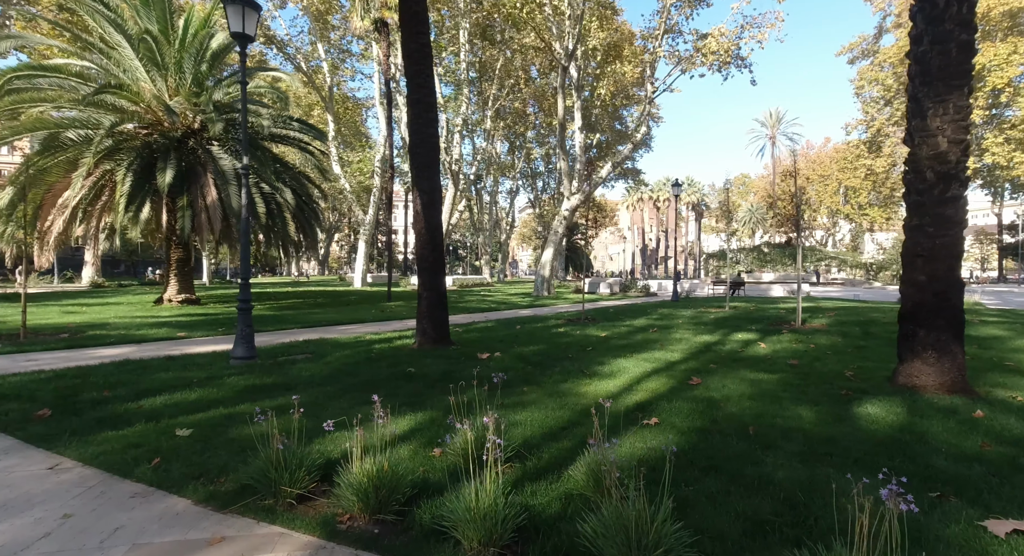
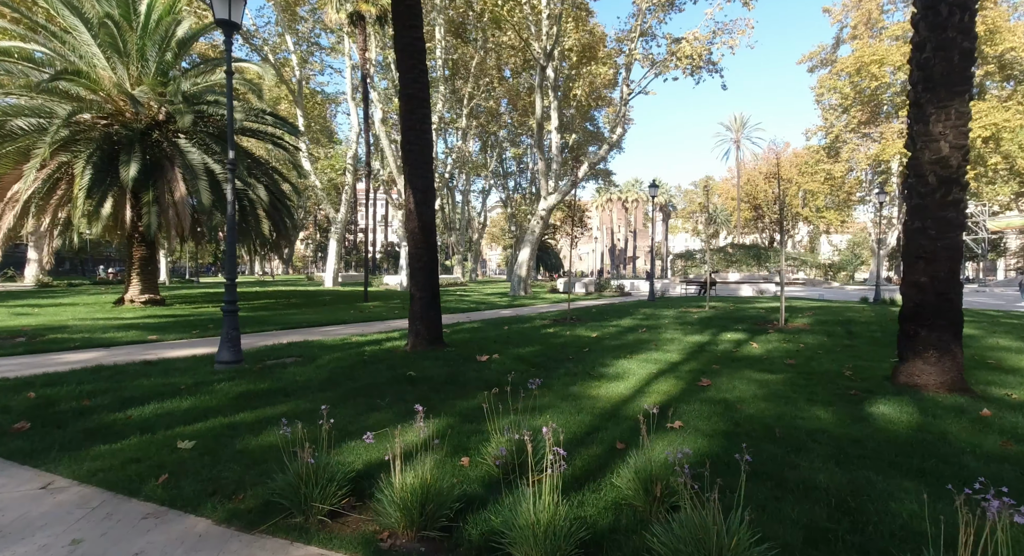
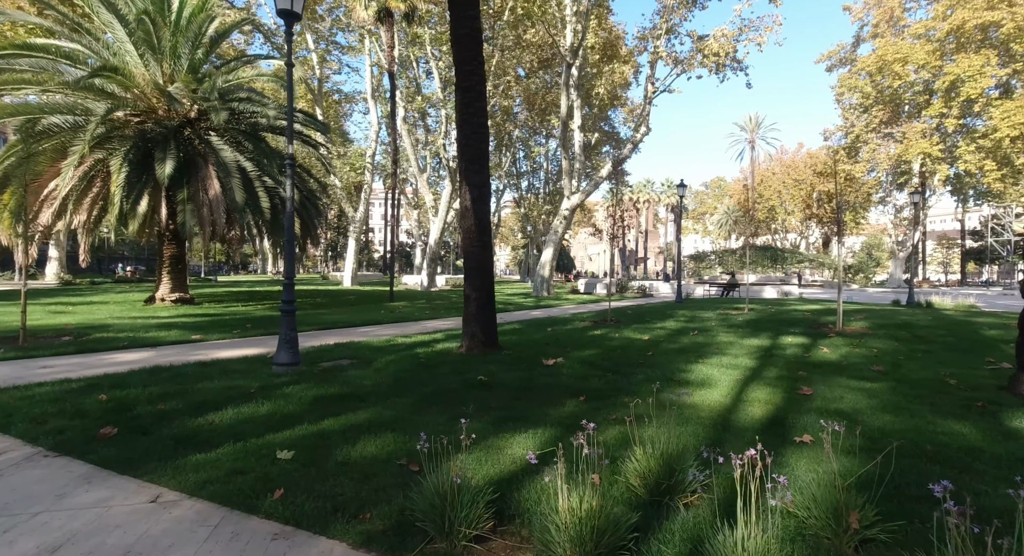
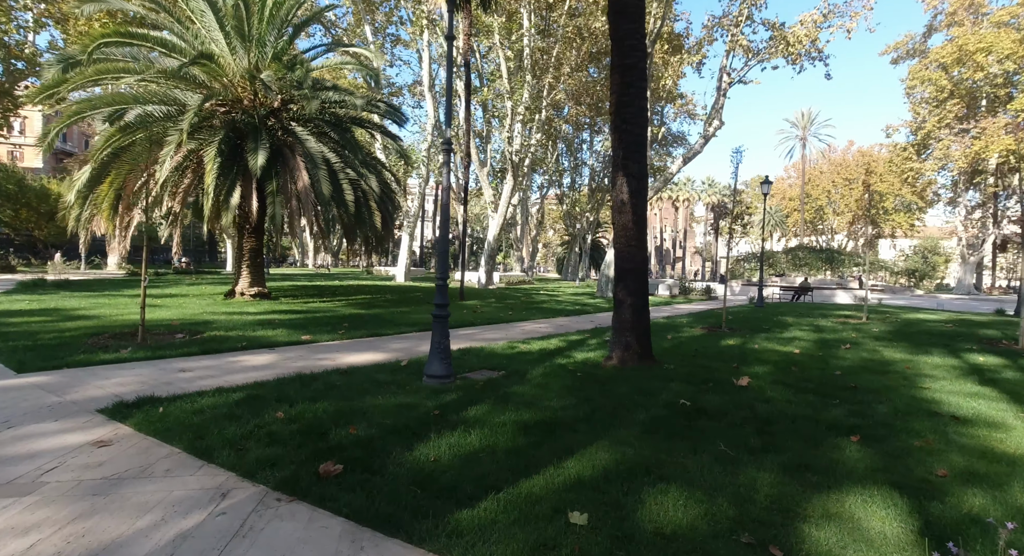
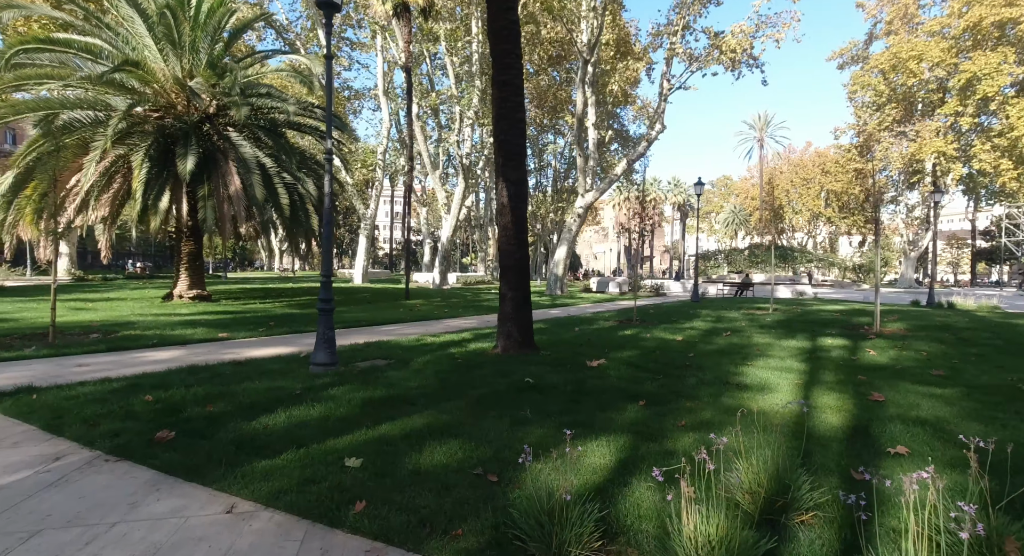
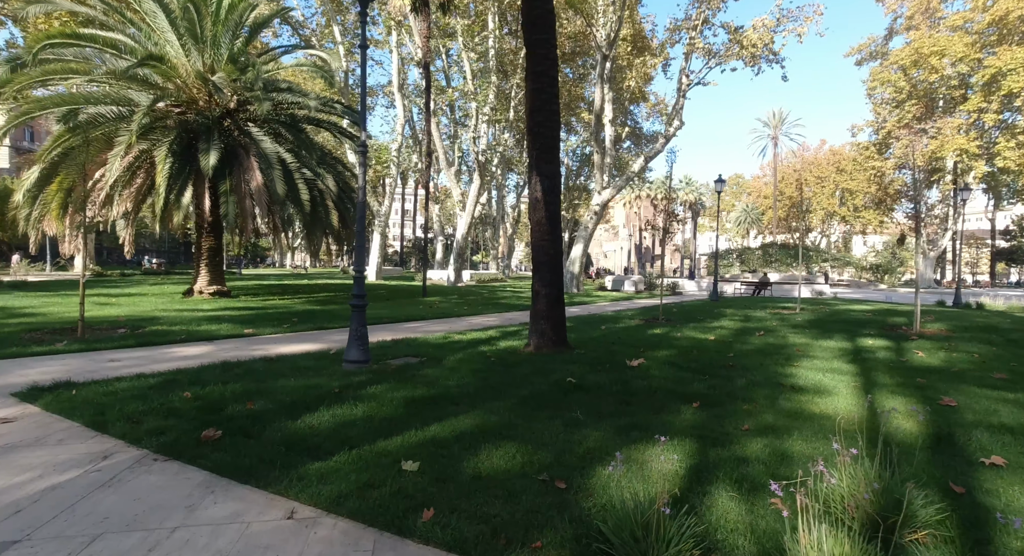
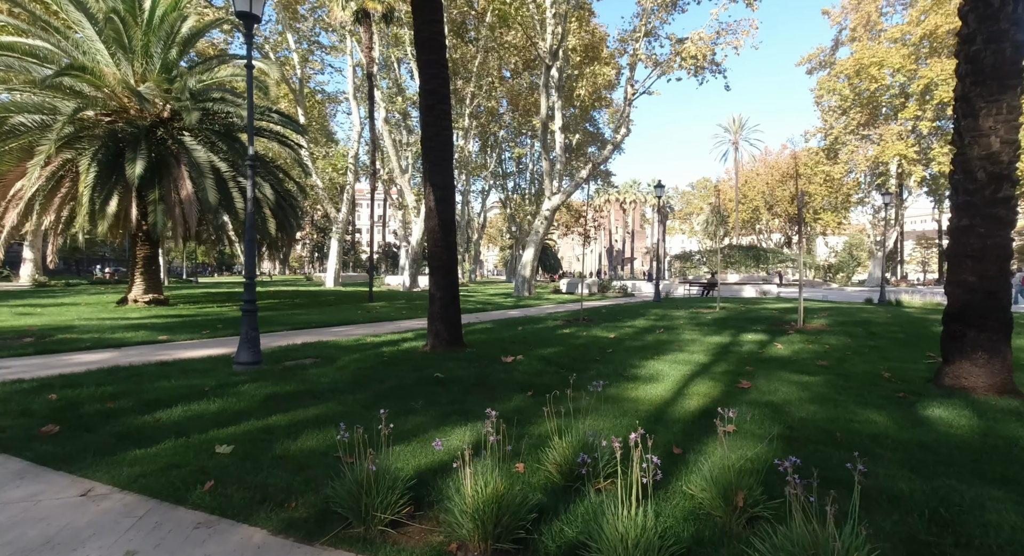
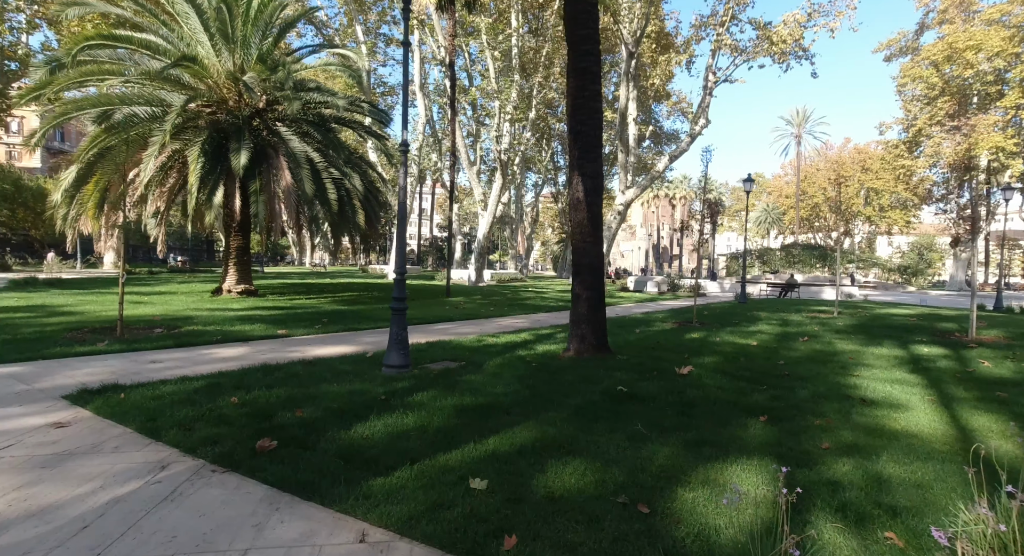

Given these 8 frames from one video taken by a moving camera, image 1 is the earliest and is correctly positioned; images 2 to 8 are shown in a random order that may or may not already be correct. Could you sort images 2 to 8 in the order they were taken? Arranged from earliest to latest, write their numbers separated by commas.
2, 7, 3, 5, 6, 8, 4
